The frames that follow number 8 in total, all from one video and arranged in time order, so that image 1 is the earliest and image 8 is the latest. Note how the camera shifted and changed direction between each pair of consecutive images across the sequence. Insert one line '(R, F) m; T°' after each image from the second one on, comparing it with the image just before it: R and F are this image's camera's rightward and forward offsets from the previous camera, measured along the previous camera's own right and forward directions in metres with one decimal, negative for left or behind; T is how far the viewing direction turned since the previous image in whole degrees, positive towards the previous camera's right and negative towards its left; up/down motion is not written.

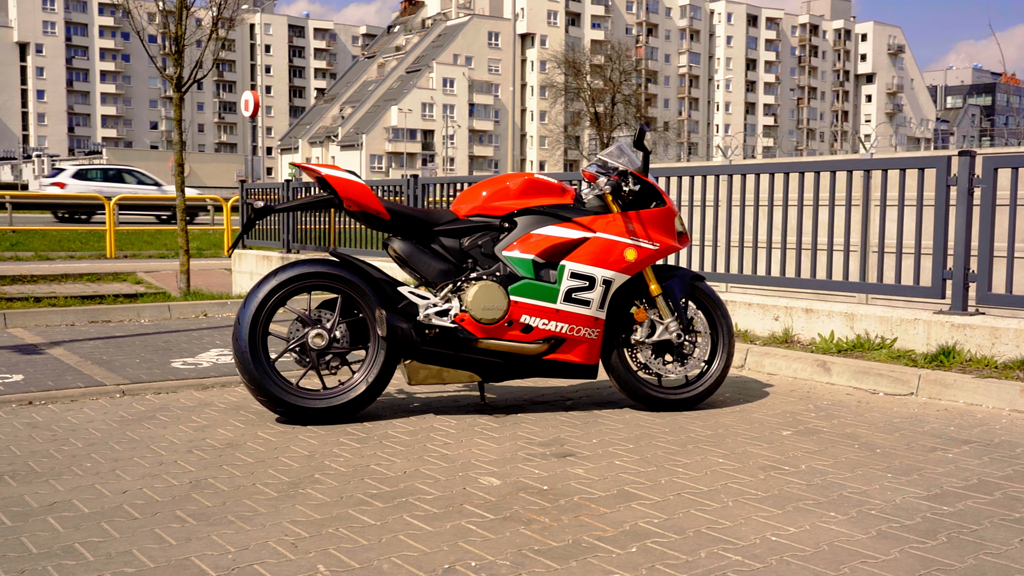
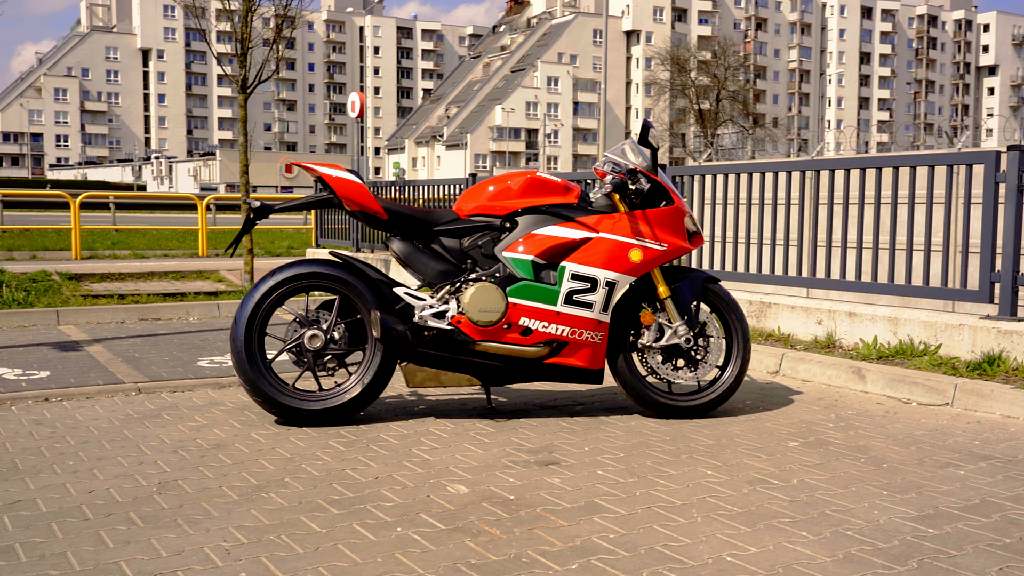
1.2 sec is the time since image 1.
(+0.6, +0.2) m; -6°
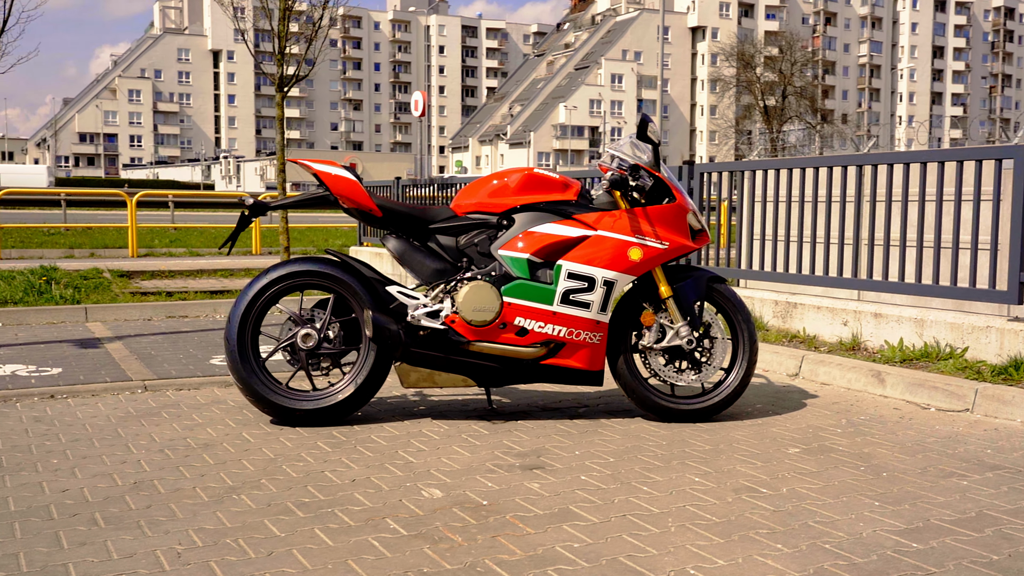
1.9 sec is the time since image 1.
(+0.4, +0.1) m; -3°
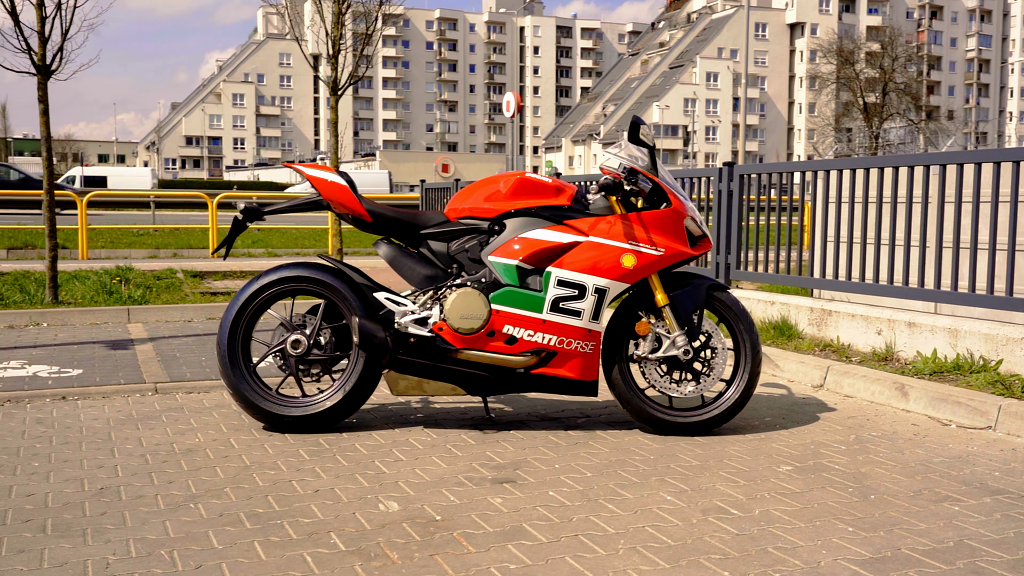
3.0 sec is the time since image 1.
(+0.5, +0.2) m; -5°
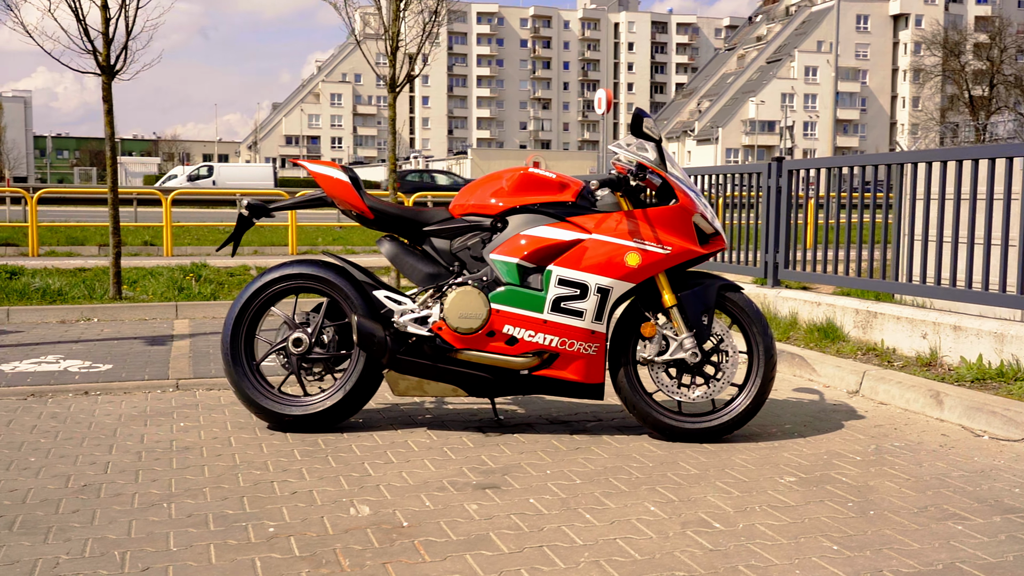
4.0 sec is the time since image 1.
(+0.5, +0.2) m; -5°
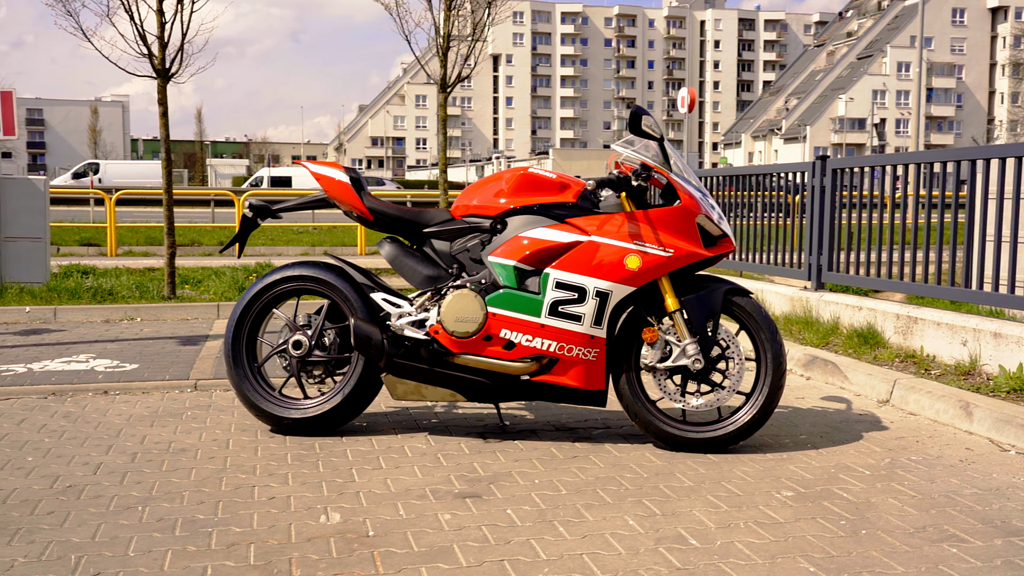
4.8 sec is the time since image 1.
(+0.4, +0.2) m; -5°
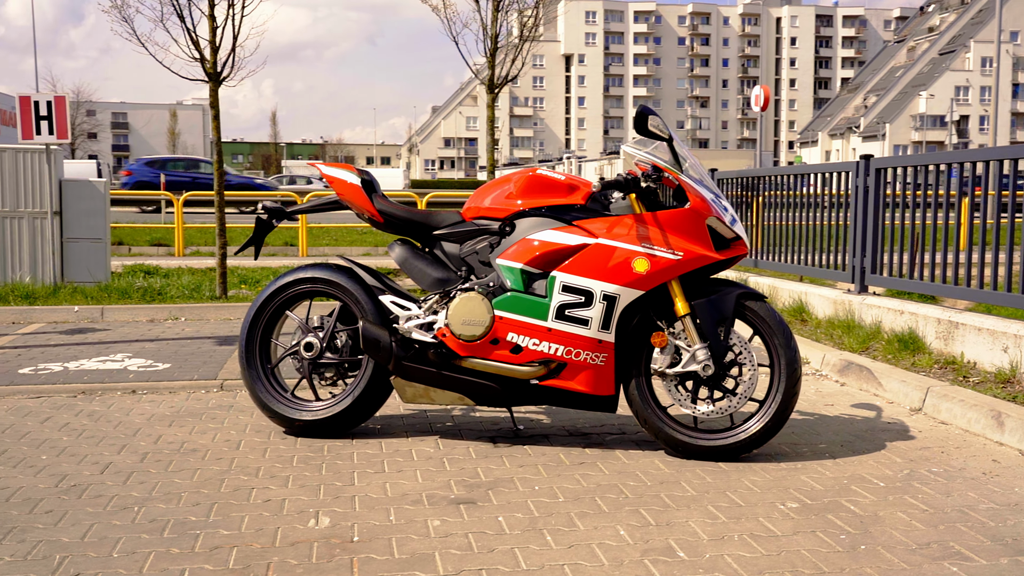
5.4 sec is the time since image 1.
(+0.3, +0.1) m; -4°
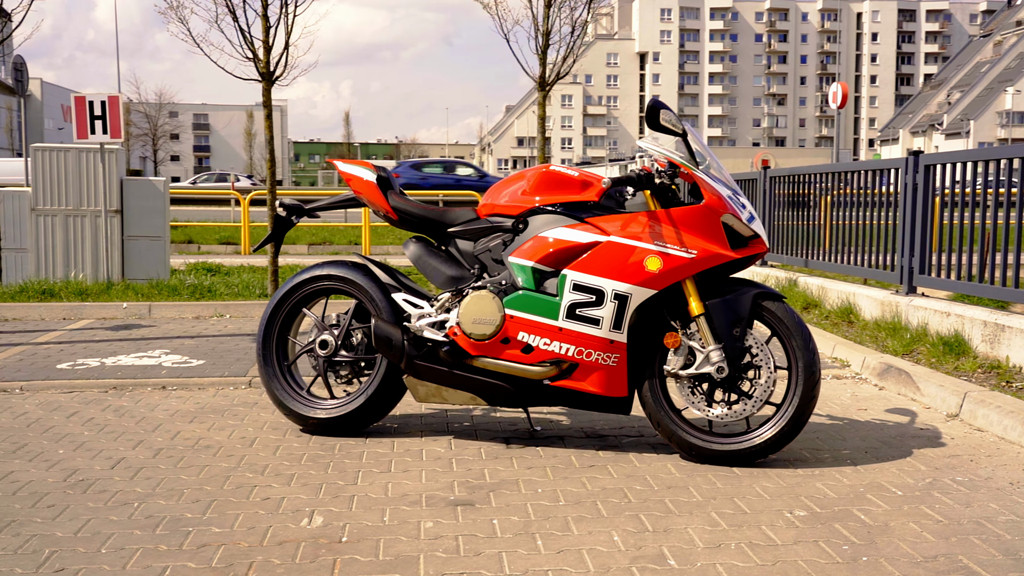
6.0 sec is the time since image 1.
(+0.3, +0.1) m; -4°
